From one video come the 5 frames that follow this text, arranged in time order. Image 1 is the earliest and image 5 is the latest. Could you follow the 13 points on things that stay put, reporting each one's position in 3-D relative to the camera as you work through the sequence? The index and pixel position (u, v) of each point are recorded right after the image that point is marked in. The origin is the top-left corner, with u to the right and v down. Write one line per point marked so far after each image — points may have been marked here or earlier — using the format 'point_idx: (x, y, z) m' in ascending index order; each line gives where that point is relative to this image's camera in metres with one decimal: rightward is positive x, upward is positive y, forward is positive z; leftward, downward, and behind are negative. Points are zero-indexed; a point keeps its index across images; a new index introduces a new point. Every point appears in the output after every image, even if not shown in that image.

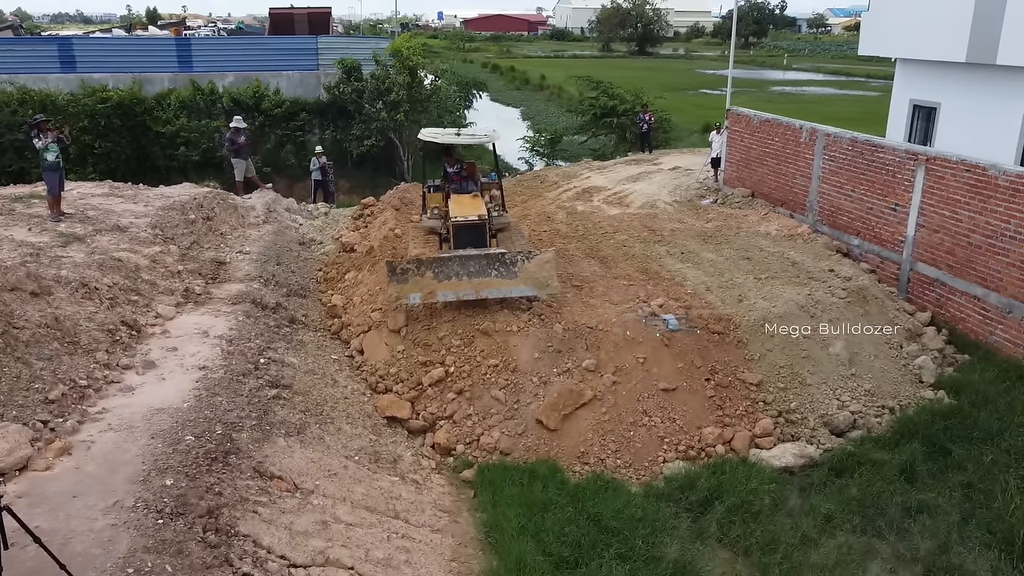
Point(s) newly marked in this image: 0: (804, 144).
0: (+4.9, +2.4, +12.6) m
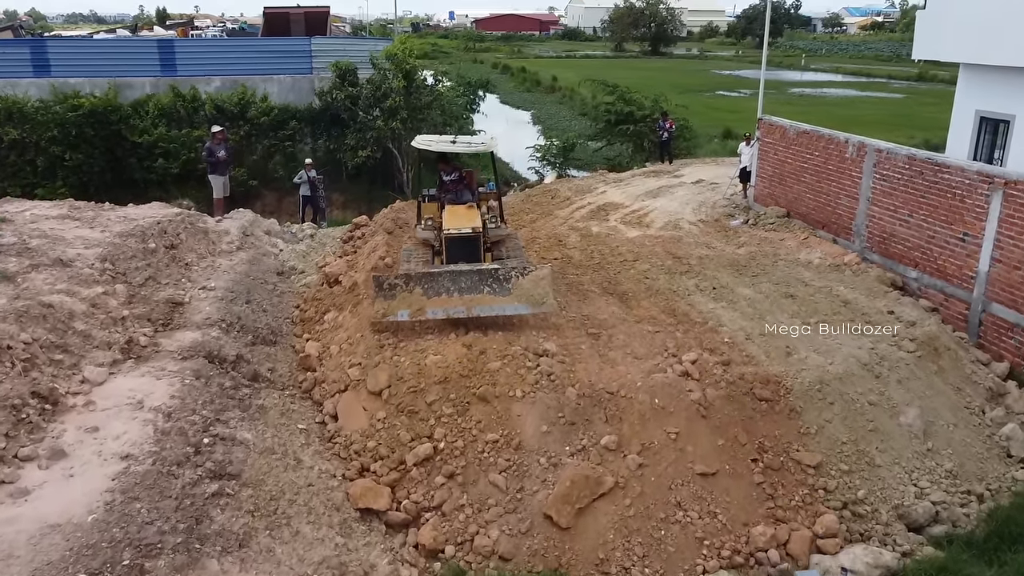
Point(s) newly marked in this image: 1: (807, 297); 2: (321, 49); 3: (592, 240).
0: (+5.0, +1.9, +11.2) m
1: (+3.7, -0.1, +9.2) m
2: (-4.6, +5.7, +17.7) m
3: (+1.3, +0.8, +11.8) m
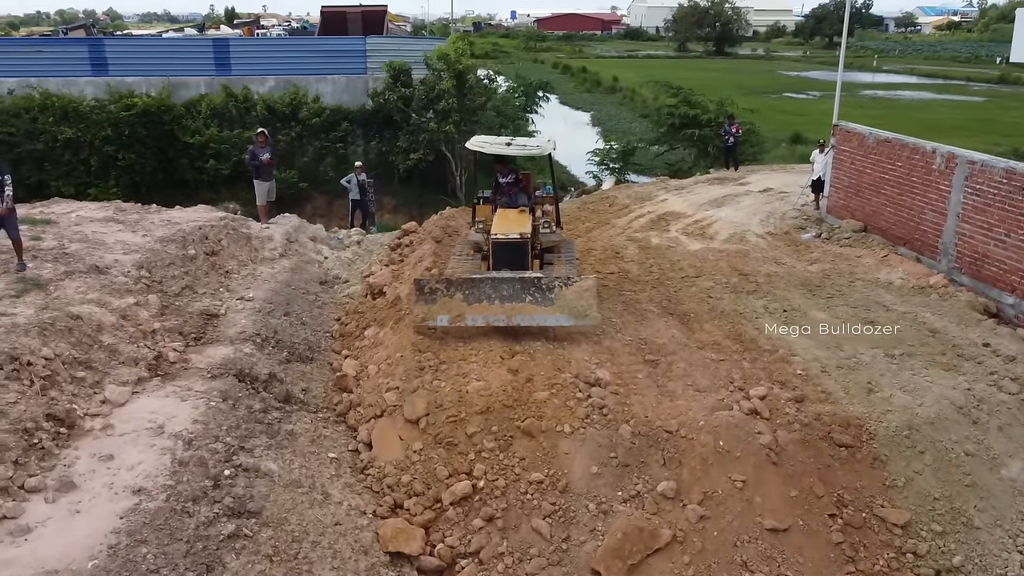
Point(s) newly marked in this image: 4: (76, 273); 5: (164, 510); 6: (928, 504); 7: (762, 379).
0: (+5.8, +1.6, +10.2) m
1: (+4.2, -0.4, +8.4) m
2: (-3.2, +5.6, +17.4) m
3: (+2.1, +0.5, +11.1) m
4: (-4.3, +0.1, +7.4) m
5: (-2.2, -1.4, +4.7) m
6: (+3.2, -1.7, +5.7) m
7: (+2.3, -0.8, +6.9) m
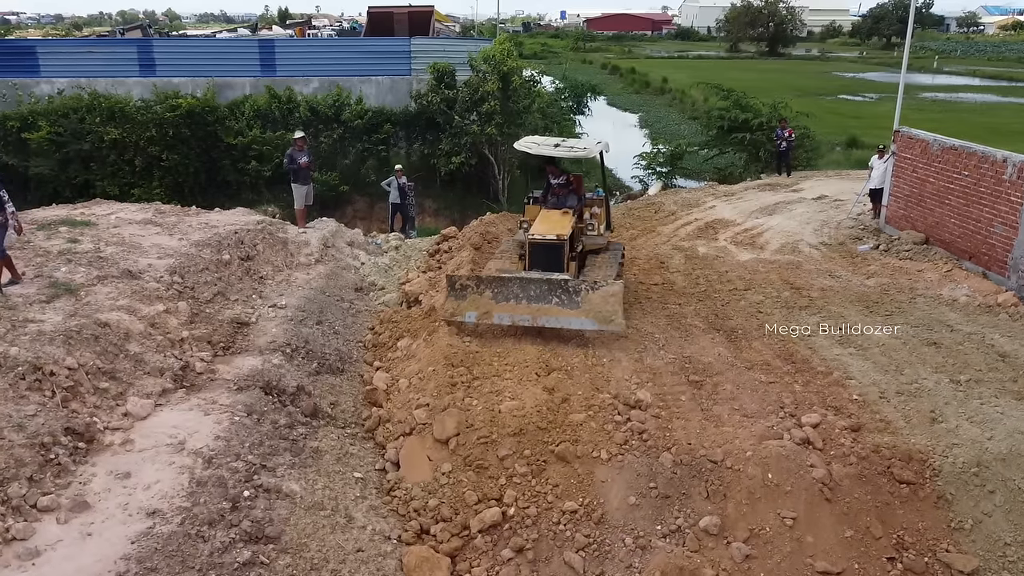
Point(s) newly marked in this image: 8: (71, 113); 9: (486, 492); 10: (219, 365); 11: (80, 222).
0: (+6.4, +1.3, +9.5) m
1: (+4.6, -0.6, +7.8) m
2: (-2.1, +5.5, +17.2) m
3: (+2.7, +0.4, +10.7) m
4: (-4.0, +0.1, +7.3) m
5: (-2.0, -1.5, +4.5) m
6: (+3.4, -1.9, +5.2) m
7: (+2.6, -1.0, +6.5) m
8: (-9.0, +3.6, +15.2) m
9: (-0.2, -1.5, +5.6) m
10: (-2.6, -0.7, +6.6) m
11: (-5.4, +0.8, +9.3) m
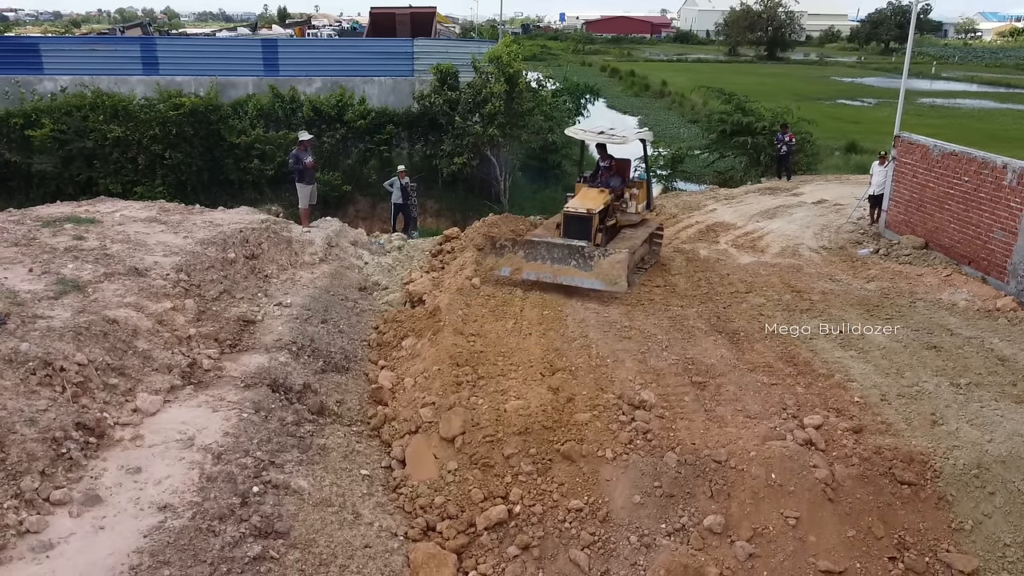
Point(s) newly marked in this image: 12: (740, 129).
0: (+6.4, +1.3, +9.6) m
1: (+4.7, -0.7, +7.9) m
2: (-2.1, +5.5, +17.3) m
3: (+2.7, +0.3, +10.7) m
4: (-3.9, +0.1, +7.4) m
5: (-2.0, -1.5, +4.5) m
6: (+3.5, -1.9, +5.3) m
7: (+2.7, -1.0, +6.5) m
8: (-8.9, +3.6, +15.2) m
9: (-0.1, -1.5, +5.7) m
10: (-2.5, -0.7, +6.6) m
11: (-5.4, +0.9, +9.3) m
12: (+5.8, +4.1, +19.0) m
